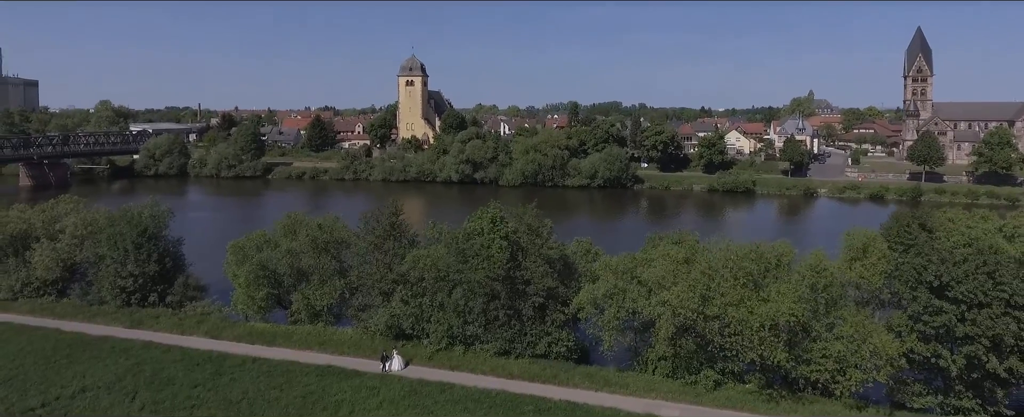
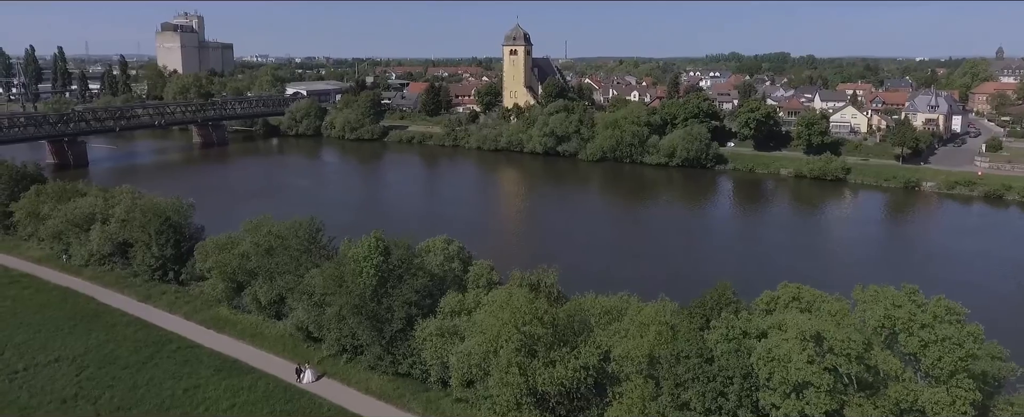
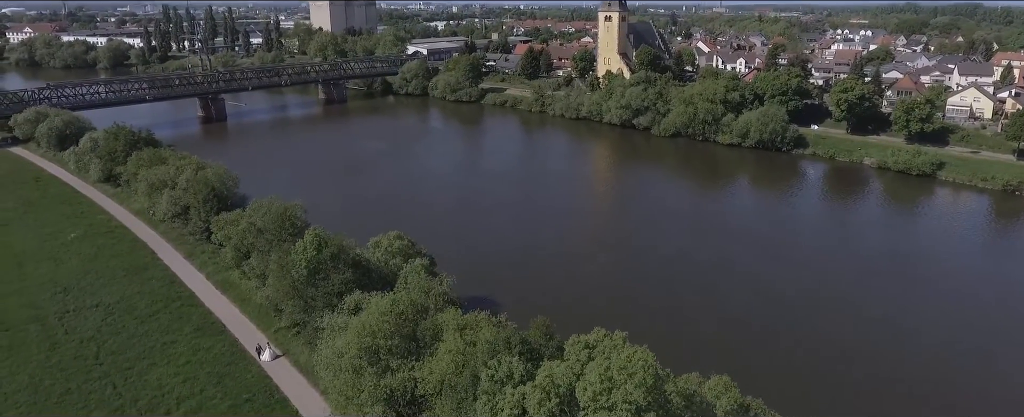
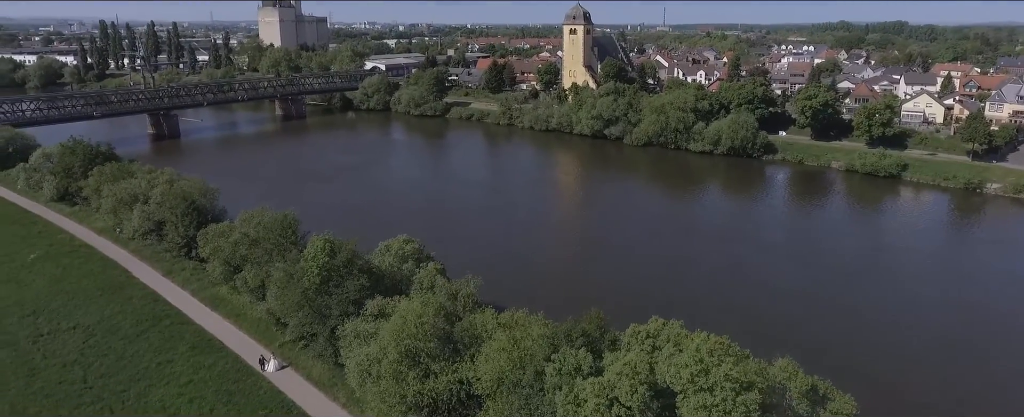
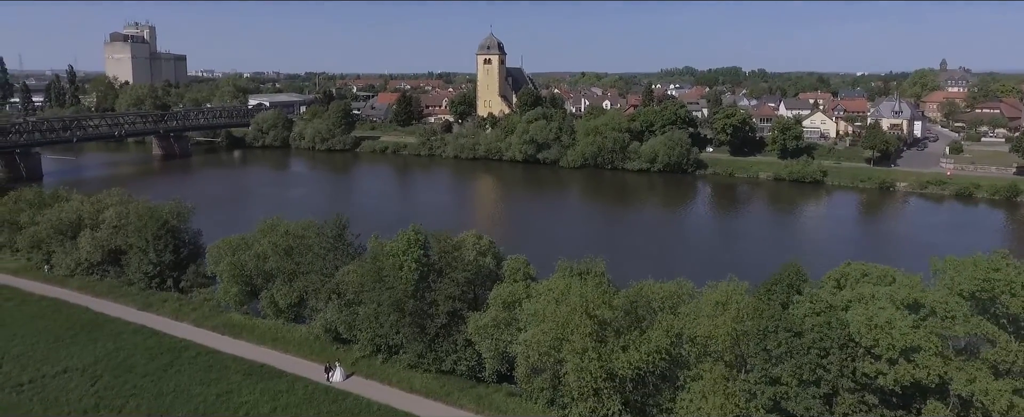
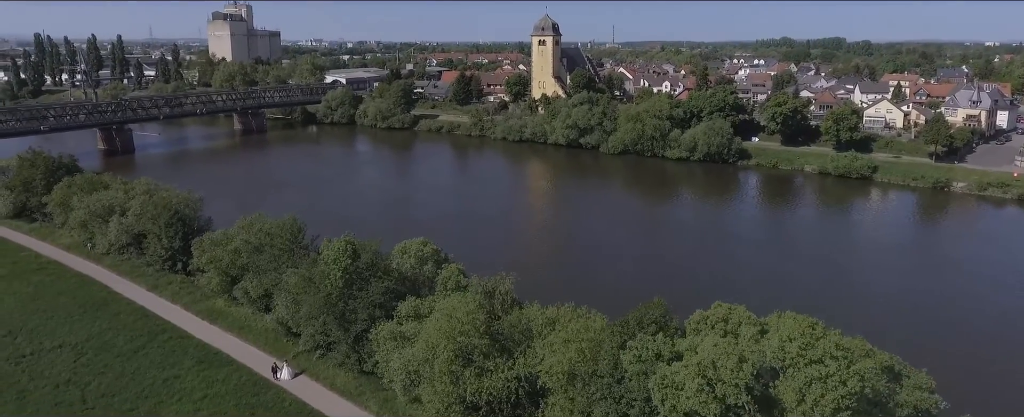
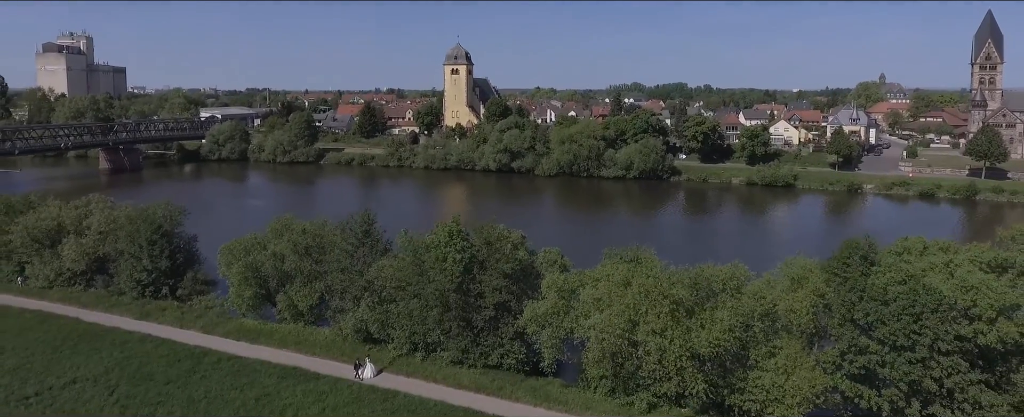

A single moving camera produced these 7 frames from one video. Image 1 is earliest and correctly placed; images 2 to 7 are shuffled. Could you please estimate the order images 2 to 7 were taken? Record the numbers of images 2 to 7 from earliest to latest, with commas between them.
7, 5, 2, 6, 4, 3
